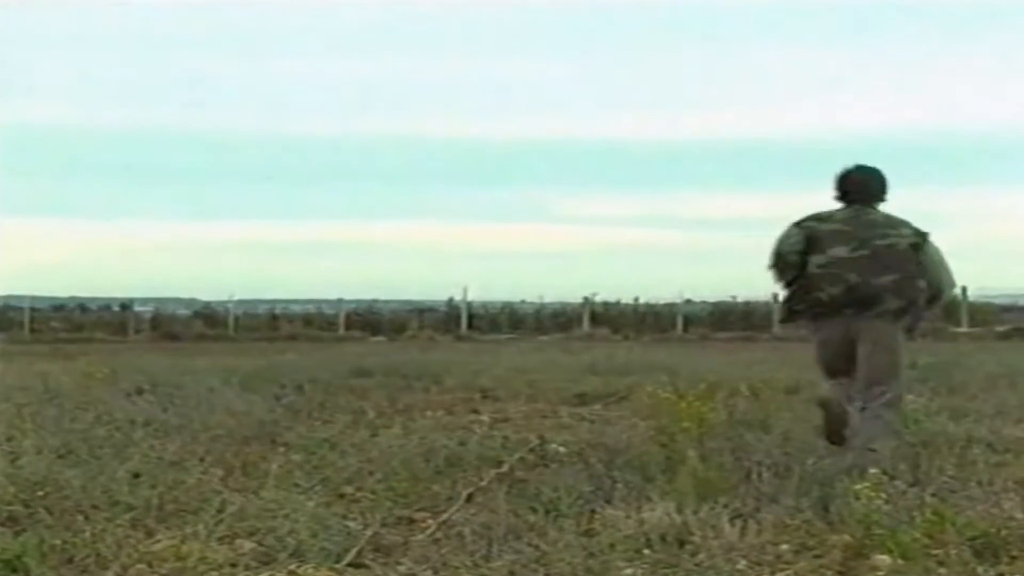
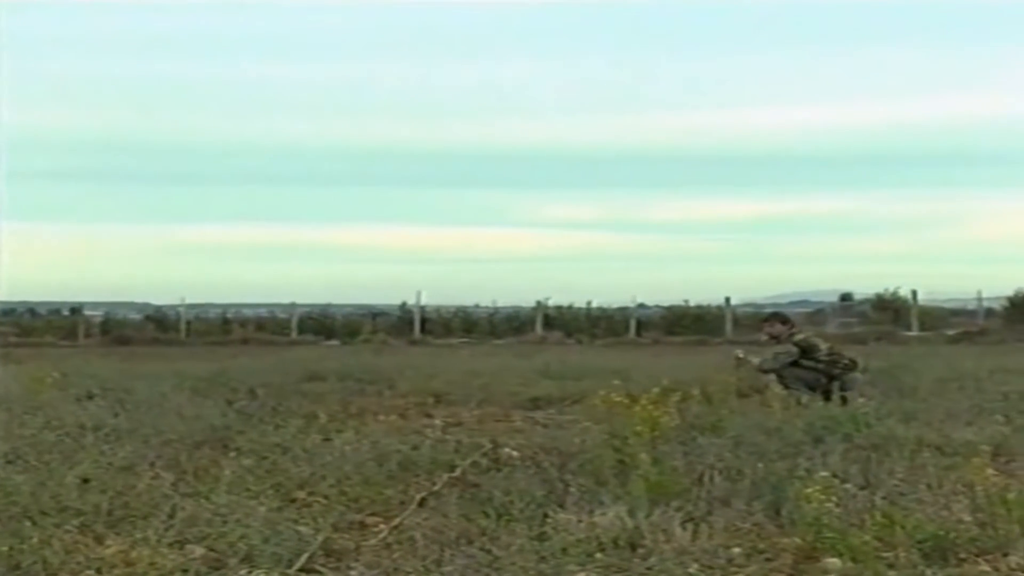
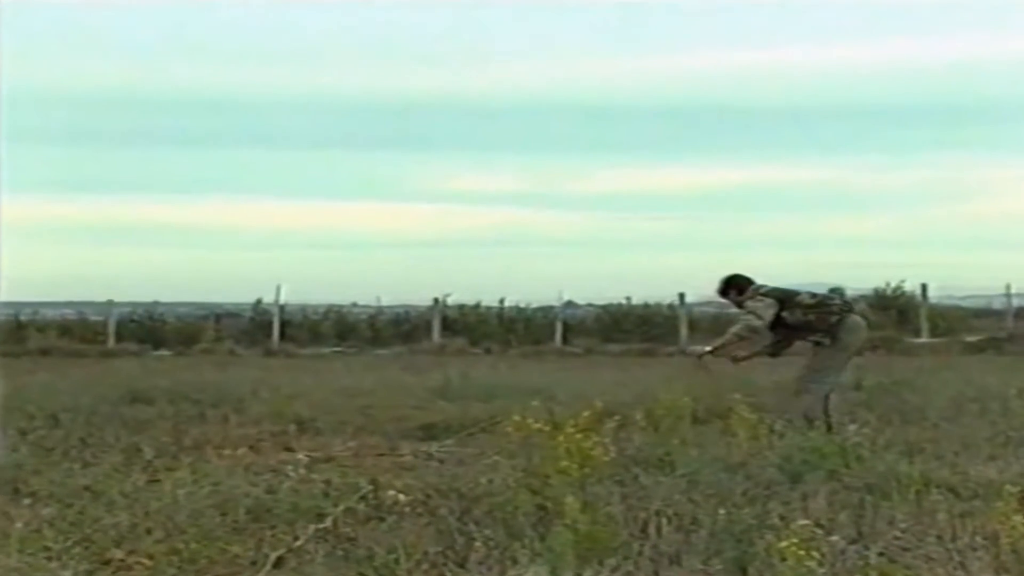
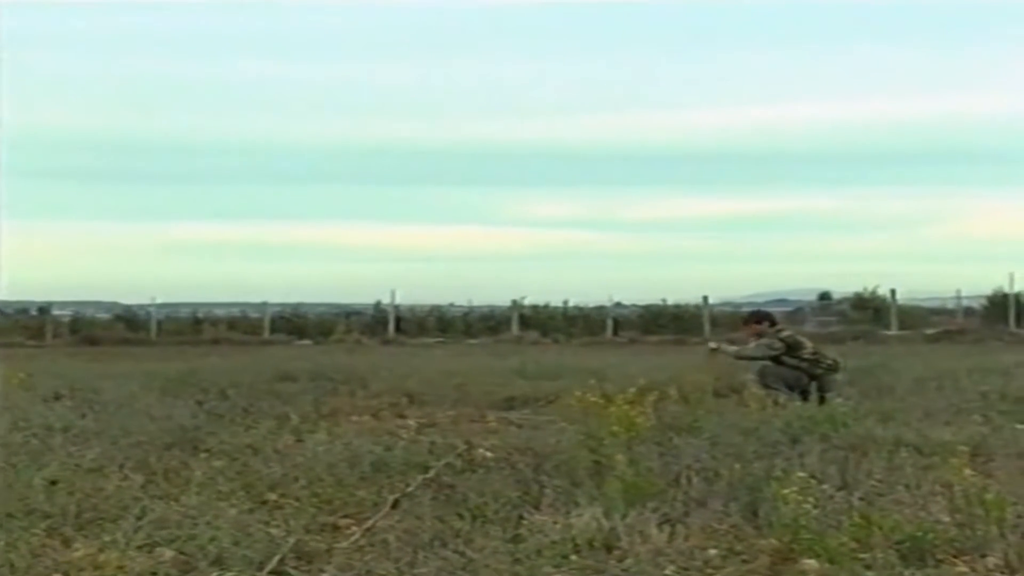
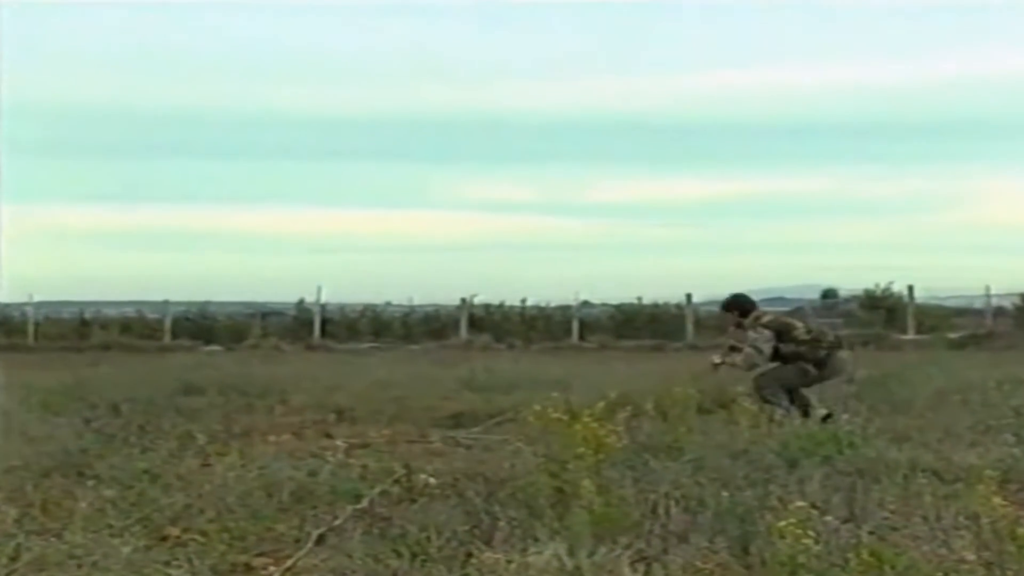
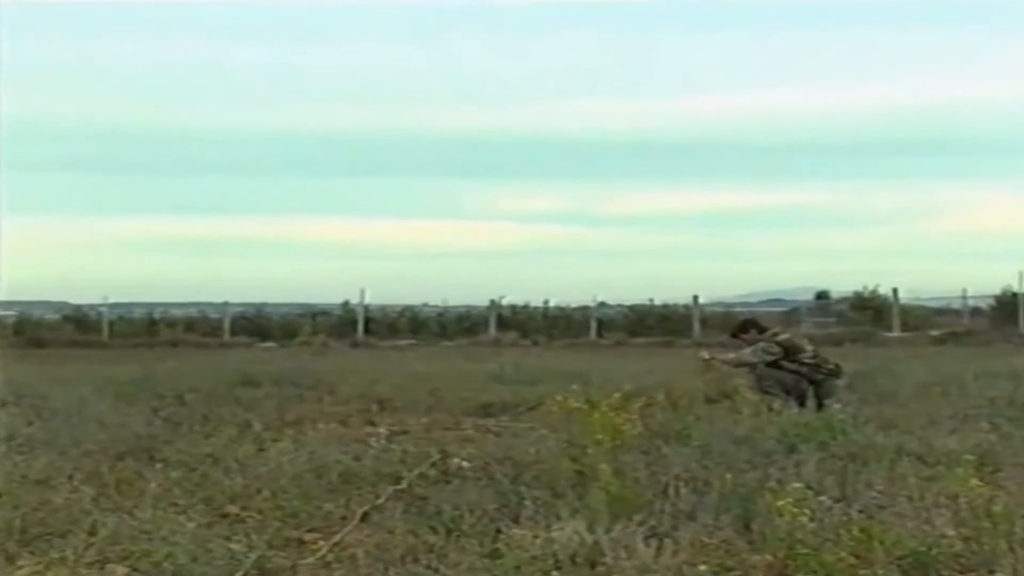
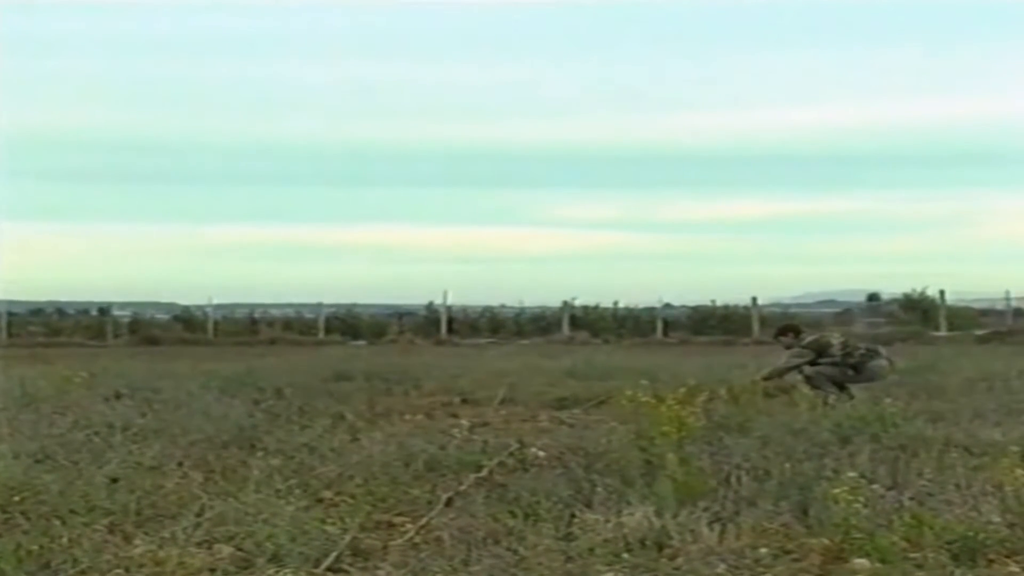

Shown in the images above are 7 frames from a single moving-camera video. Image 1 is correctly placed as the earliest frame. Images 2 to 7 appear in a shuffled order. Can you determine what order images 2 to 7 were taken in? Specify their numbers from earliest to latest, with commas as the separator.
7, 2, 4, 6, 5, 3
